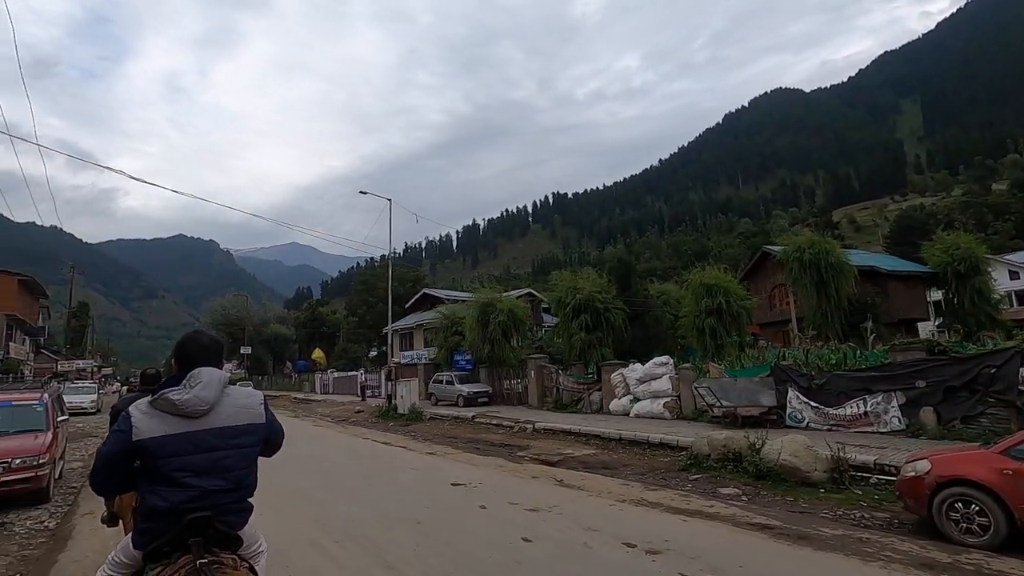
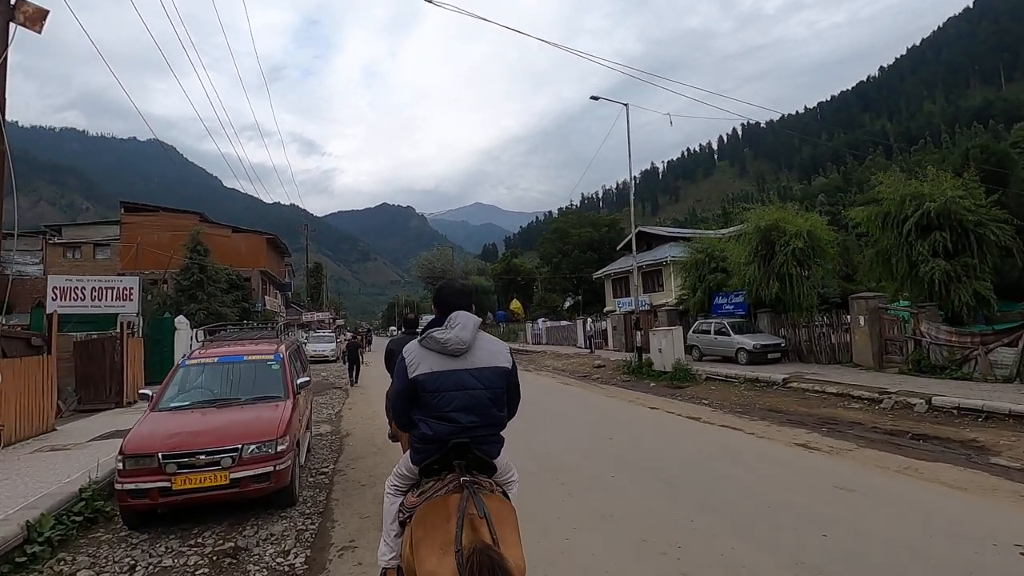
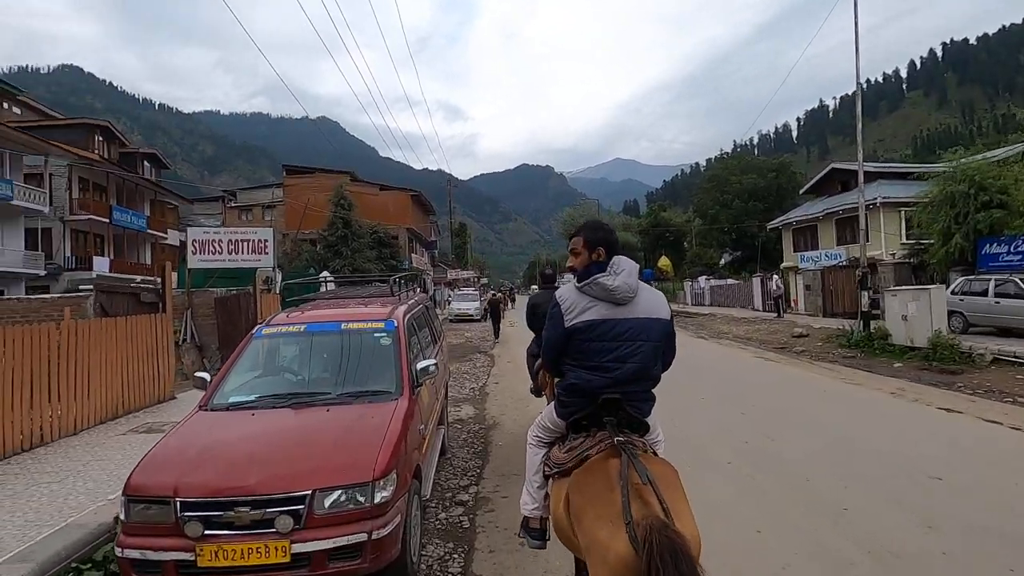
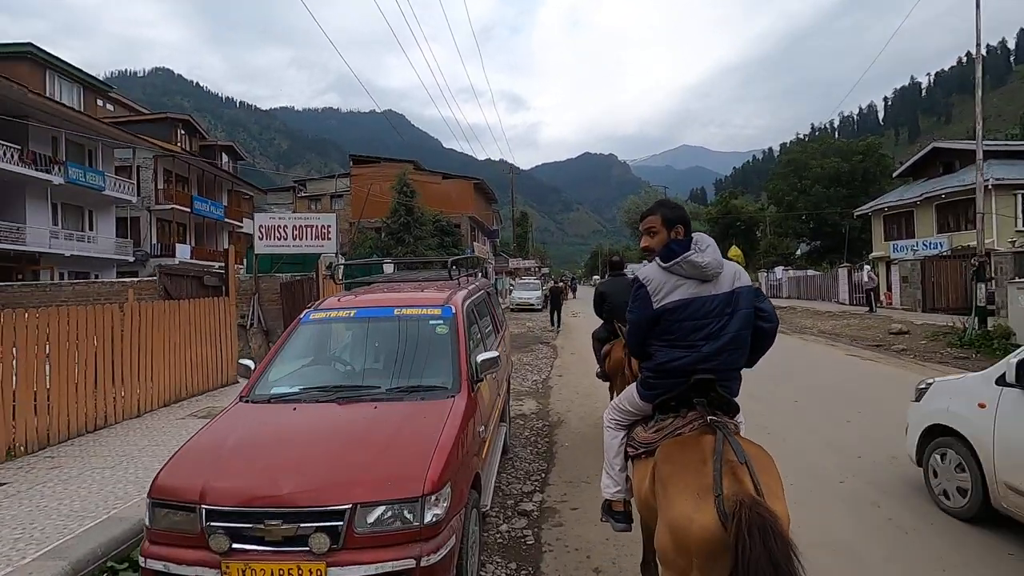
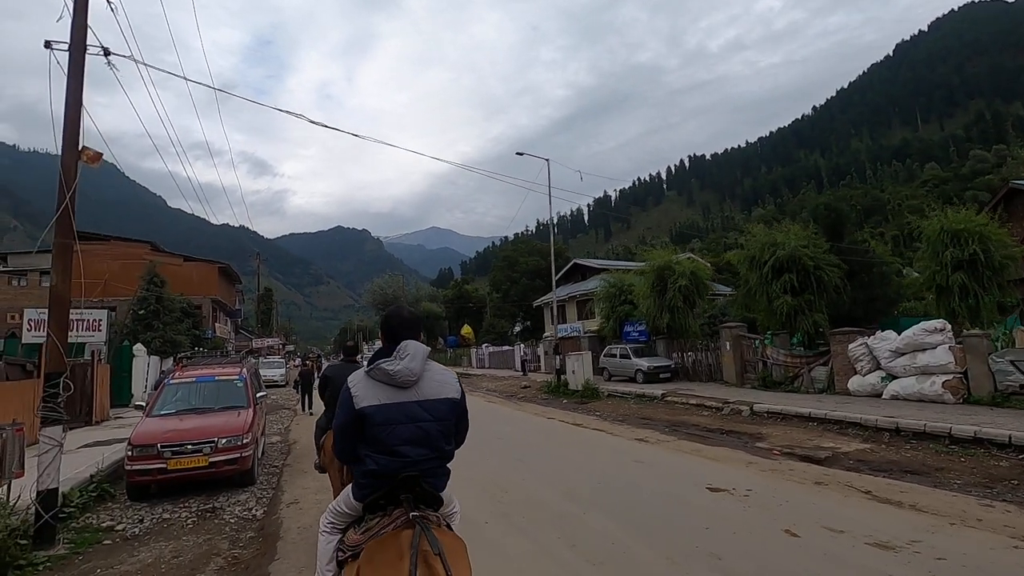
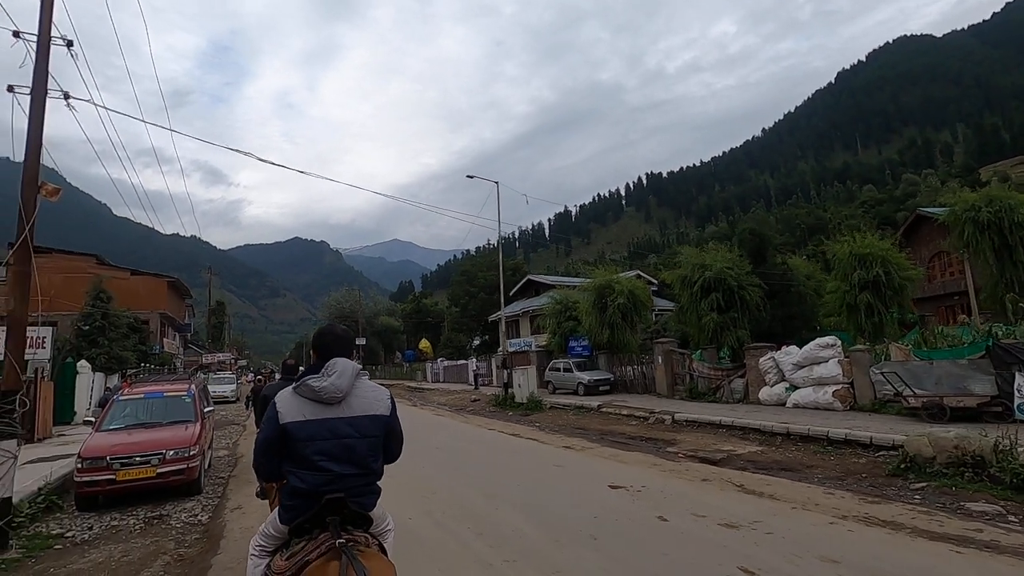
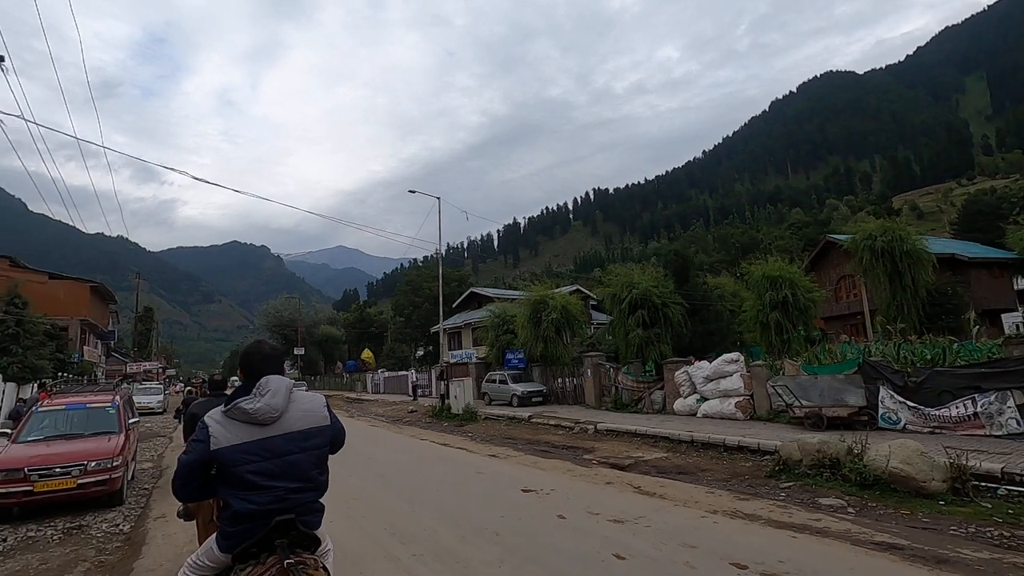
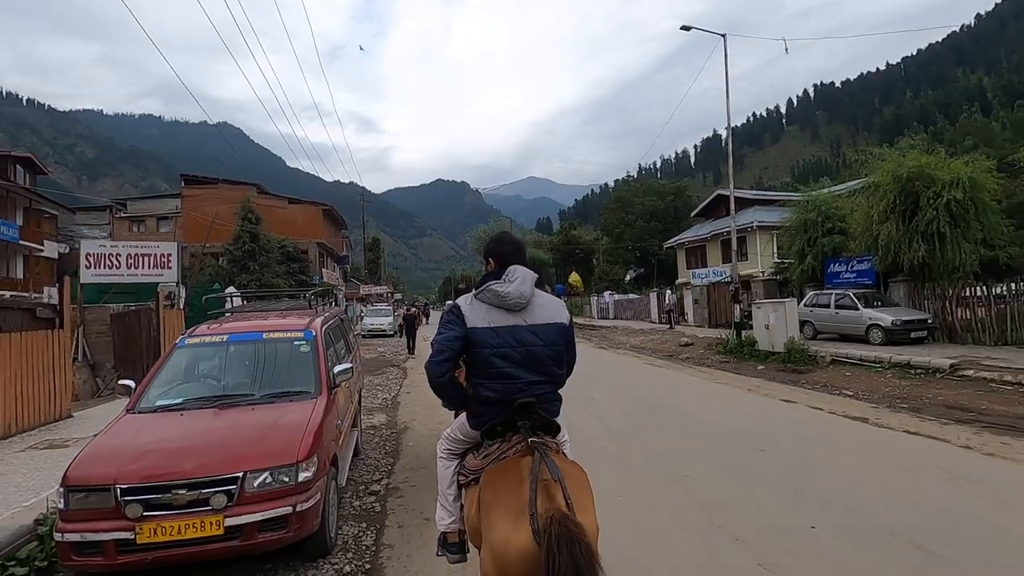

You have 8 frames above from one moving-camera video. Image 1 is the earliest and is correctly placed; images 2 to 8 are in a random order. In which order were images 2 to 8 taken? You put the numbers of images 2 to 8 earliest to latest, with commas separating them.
7, 6, 5, 2, 8, 3, 4
